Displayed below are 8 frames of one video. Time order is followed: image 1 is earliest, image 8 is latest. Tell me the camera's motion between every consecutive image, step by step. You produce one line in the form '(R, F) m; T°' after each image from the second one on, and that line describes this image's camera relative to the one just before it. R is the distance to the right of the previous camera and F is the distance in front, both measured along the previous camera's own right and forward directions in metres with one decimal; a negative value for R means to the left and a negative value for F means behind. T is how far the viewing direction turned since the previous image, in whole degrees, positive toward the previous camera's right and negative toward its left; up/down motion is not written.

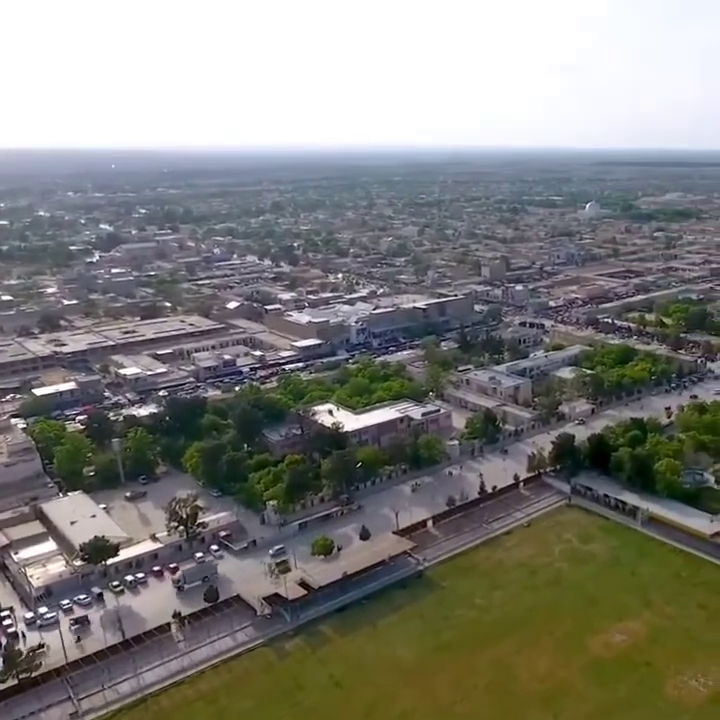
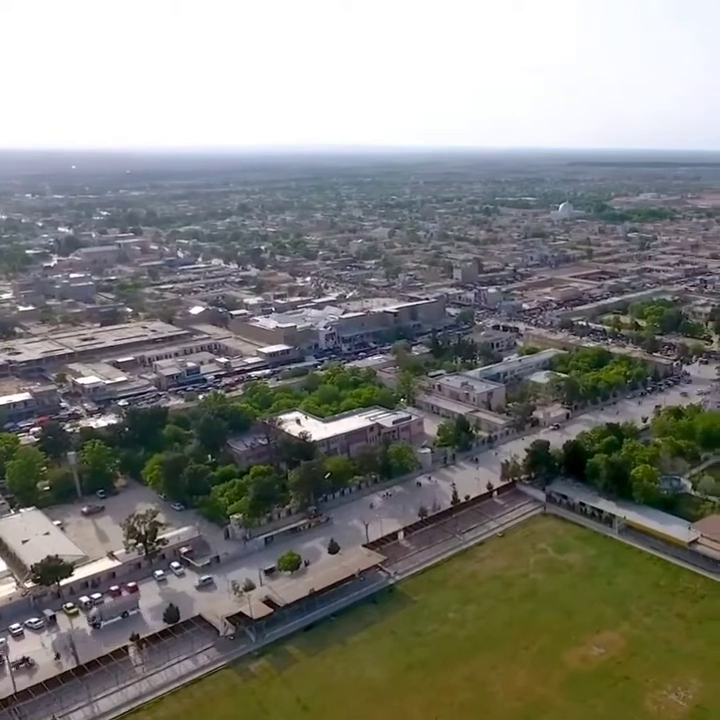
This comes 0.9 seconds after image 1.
(+4.5, +13.8) m; +2°
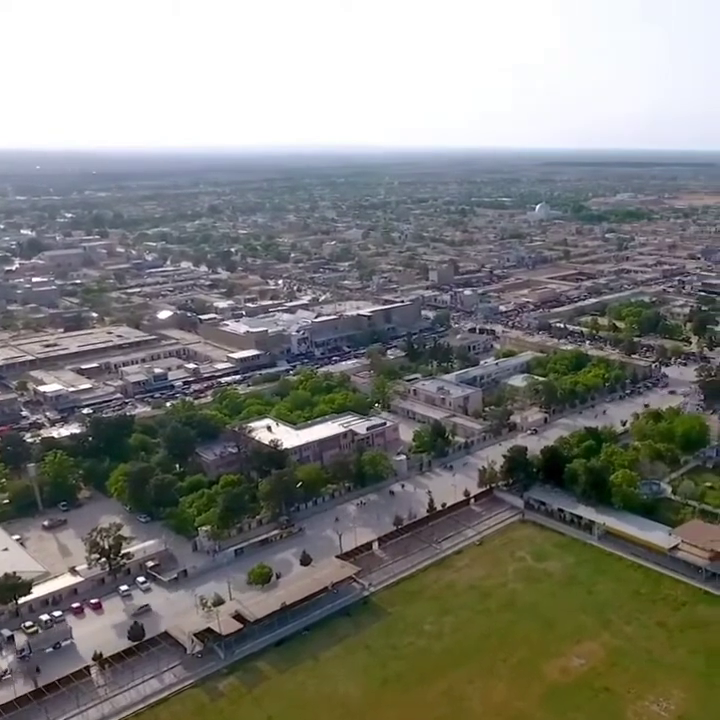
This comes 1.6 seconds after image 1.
(+3.7, +11.4) m; +1°
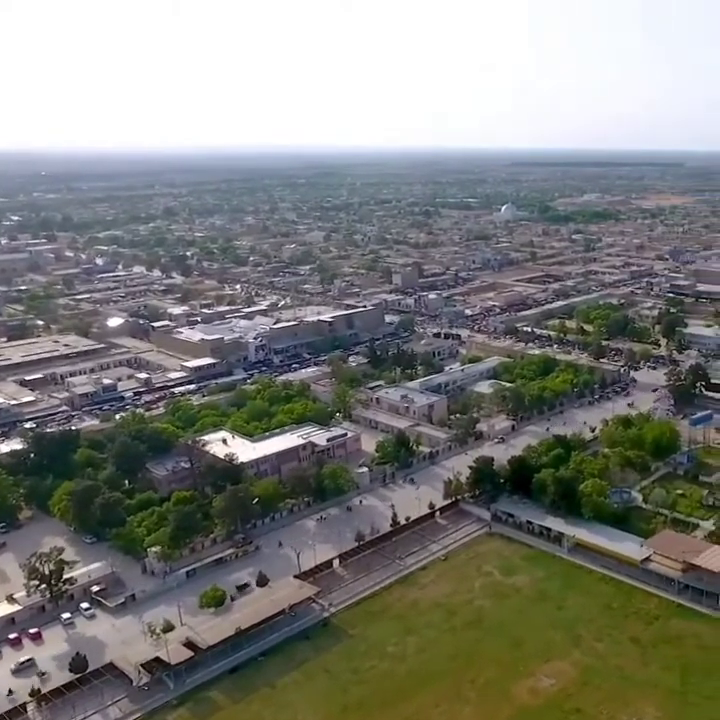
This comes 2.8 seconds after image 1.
(+5.4, +17.5) m; +2°
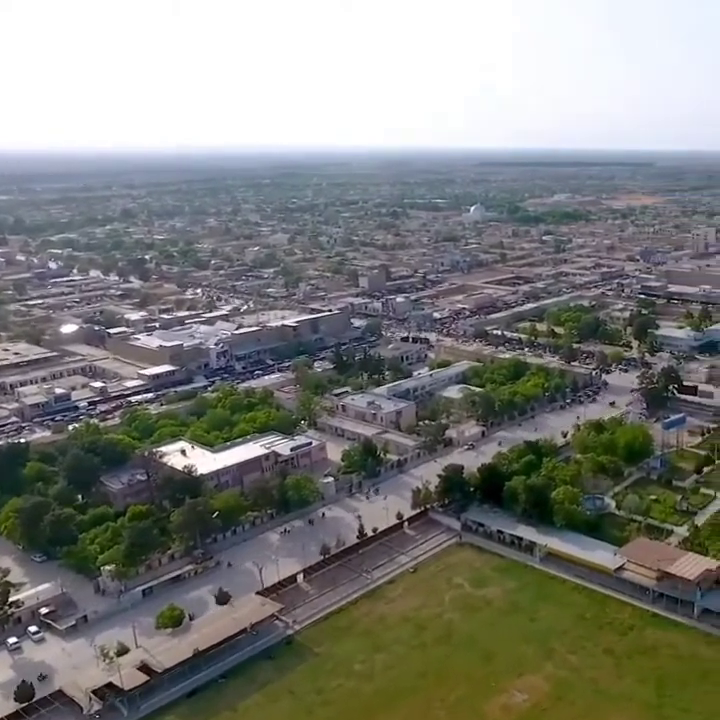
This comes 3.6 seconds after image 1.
(+4.9, +14.7) m; +2°
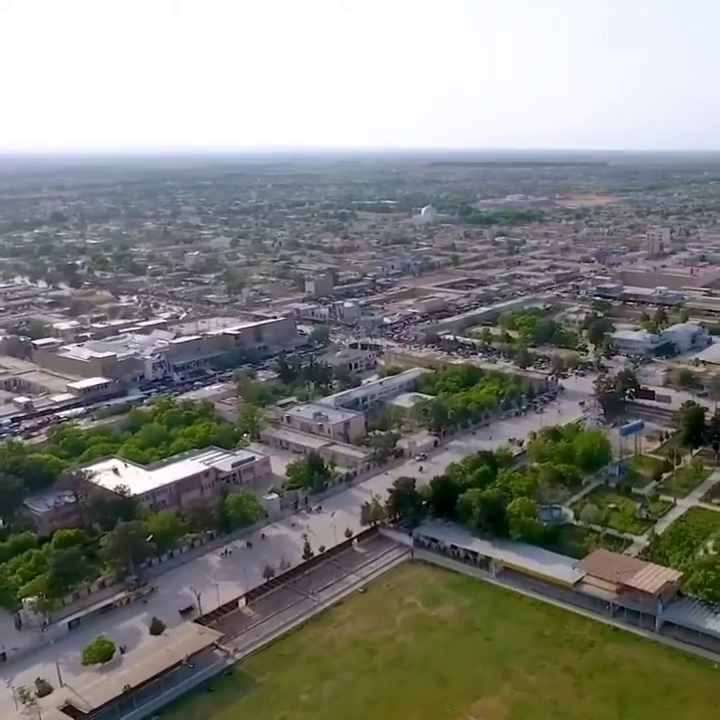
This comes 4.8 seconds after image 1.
(+7.6, +22.4) m; +3°
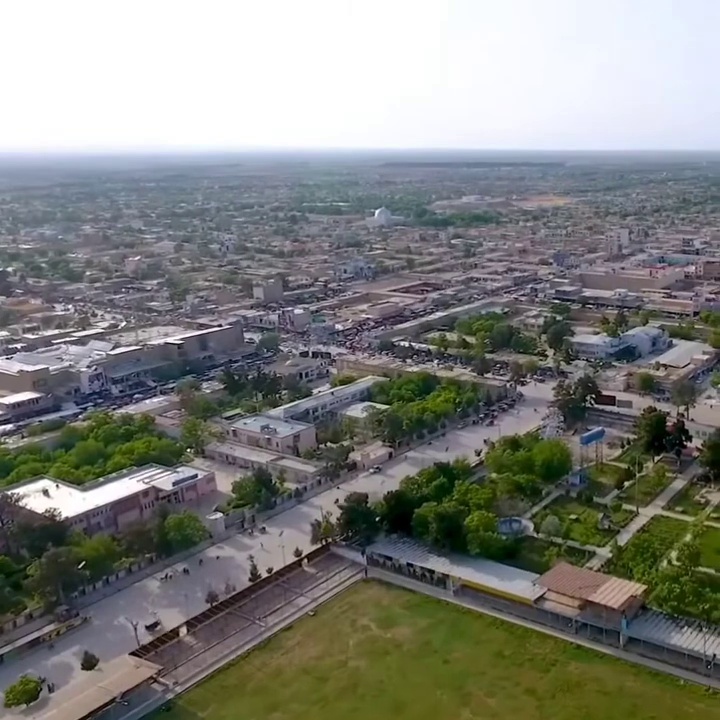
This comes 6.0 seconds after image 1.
(+7.3, +20.7) m; +3°
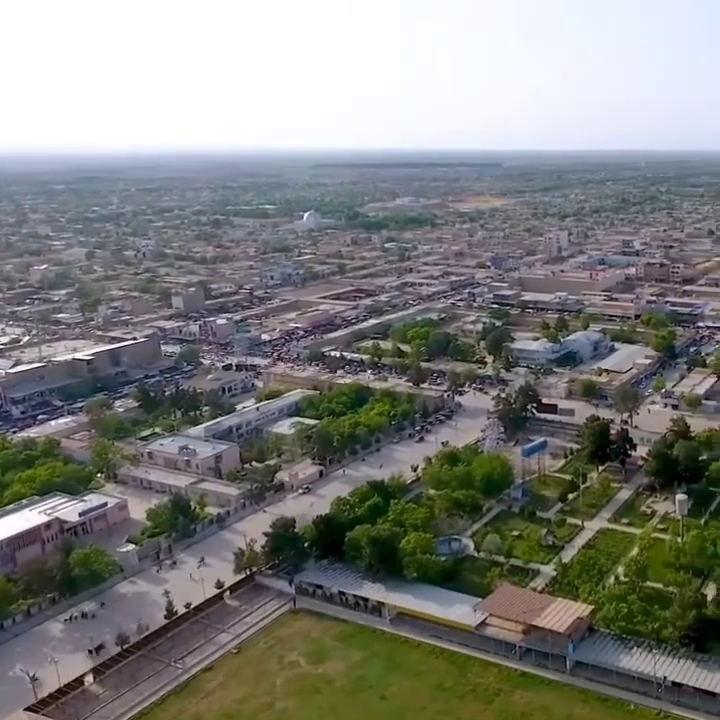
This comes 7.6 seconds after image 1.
(+10.1, +29.4) m; +4°
